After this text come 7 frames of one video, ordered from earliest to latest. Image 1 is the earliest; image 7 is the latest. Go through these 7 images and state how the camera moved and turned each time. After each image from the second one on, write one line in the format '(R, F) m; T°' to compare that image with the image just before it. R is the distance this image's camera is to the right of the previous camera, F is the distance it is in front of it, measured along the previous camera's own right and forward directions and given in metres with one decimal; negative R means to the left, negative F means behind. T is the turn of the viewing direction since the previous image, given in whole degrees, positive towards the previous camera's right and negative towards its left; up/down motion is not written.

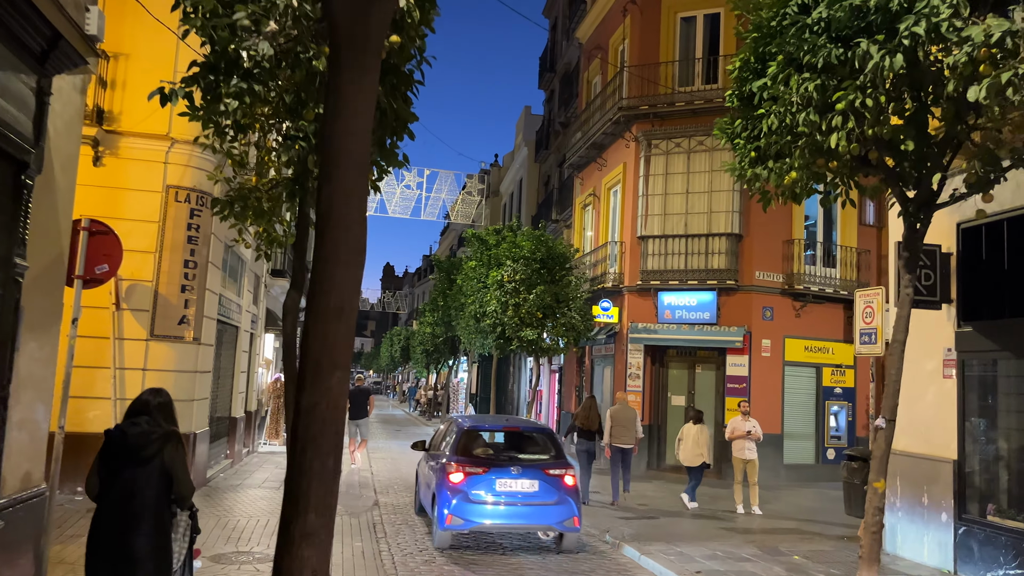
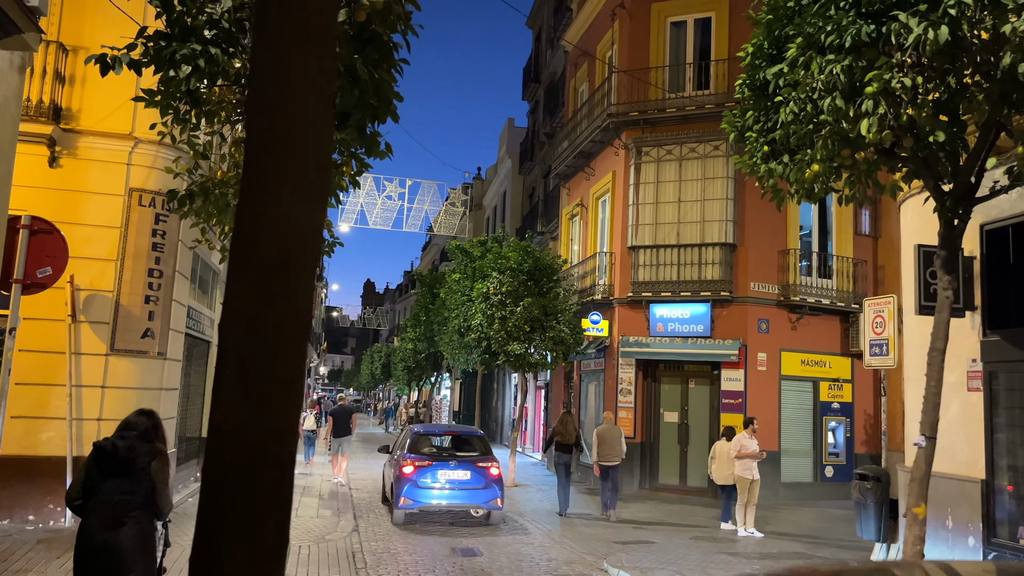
(-0.1, +0.6) m; +1°
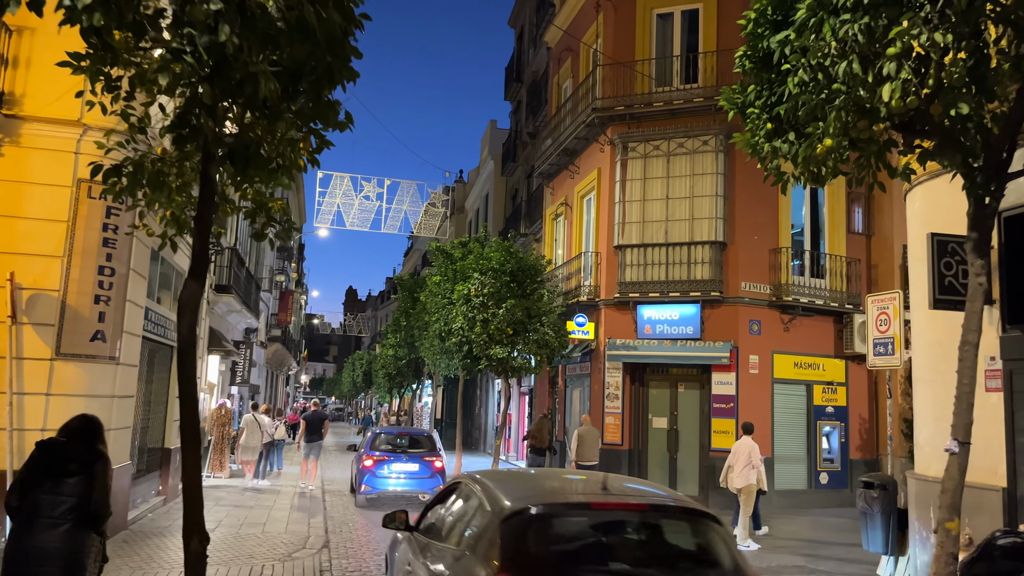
(0.0, +0.7) m; +1°
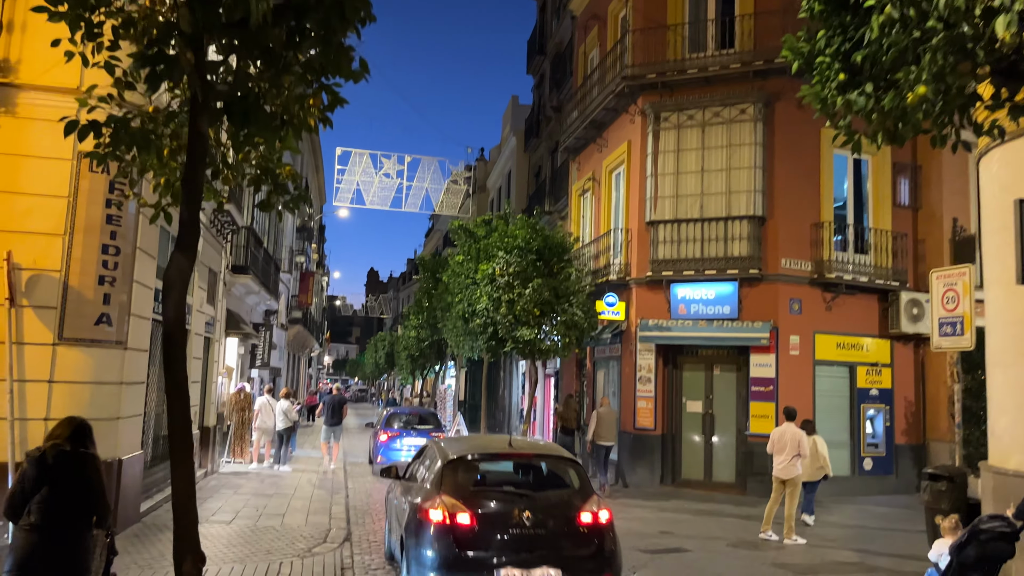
(-0.1, +0.7) m; -1°
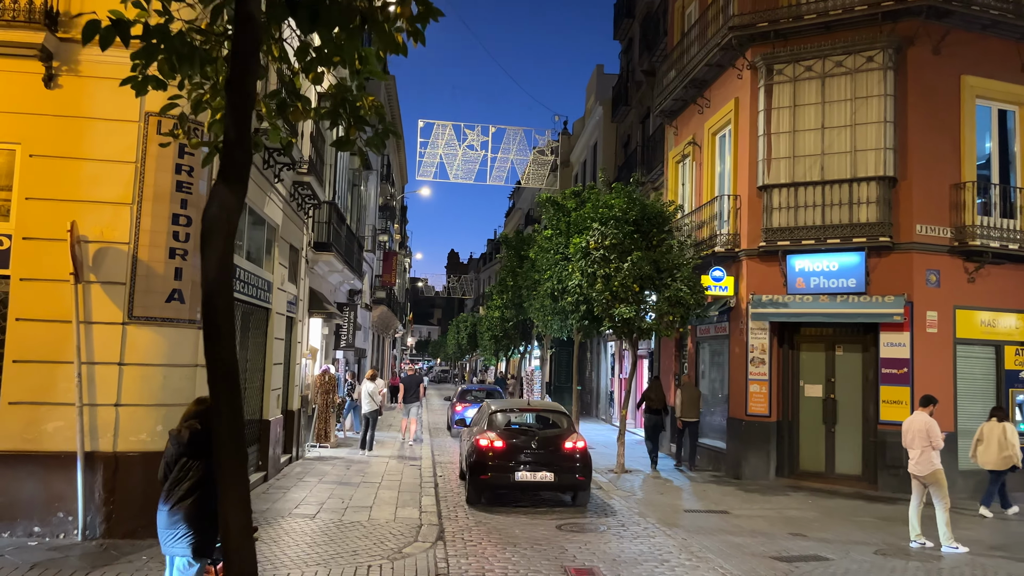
(-0.3, +1.1) m; -6°
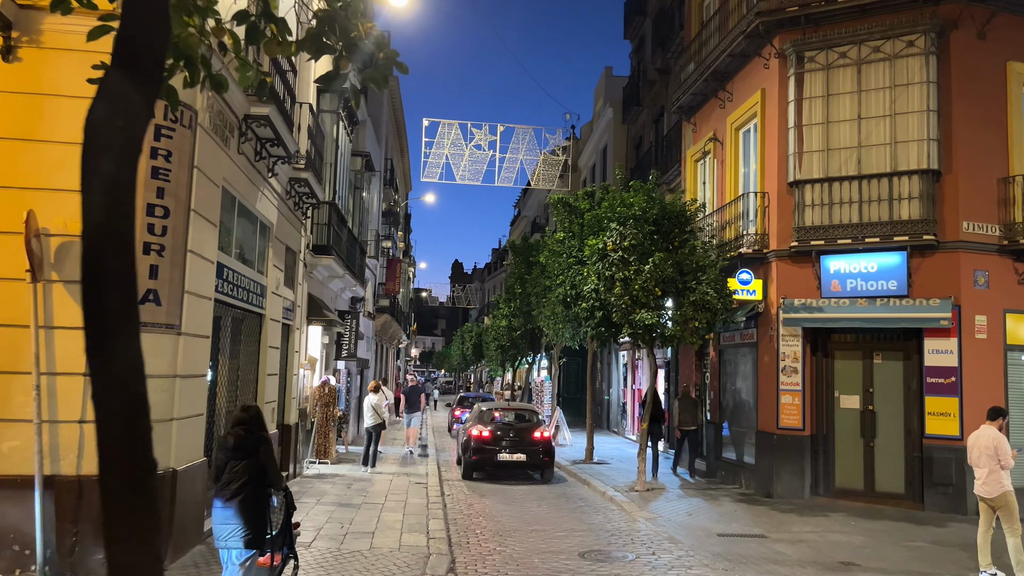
(-0.1, +0.9) m; 0°
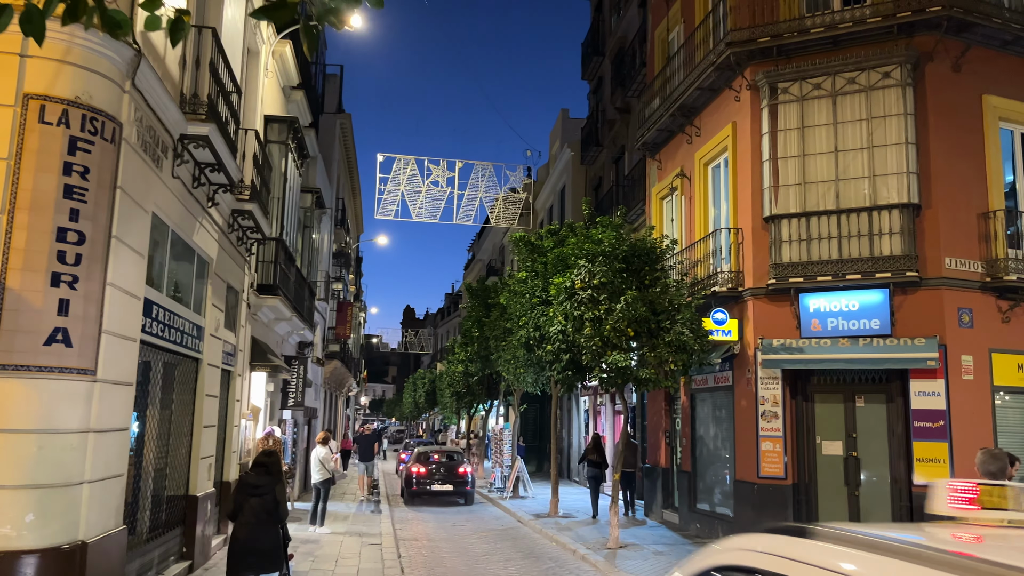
(-0.2, +0.9) m; +3°
